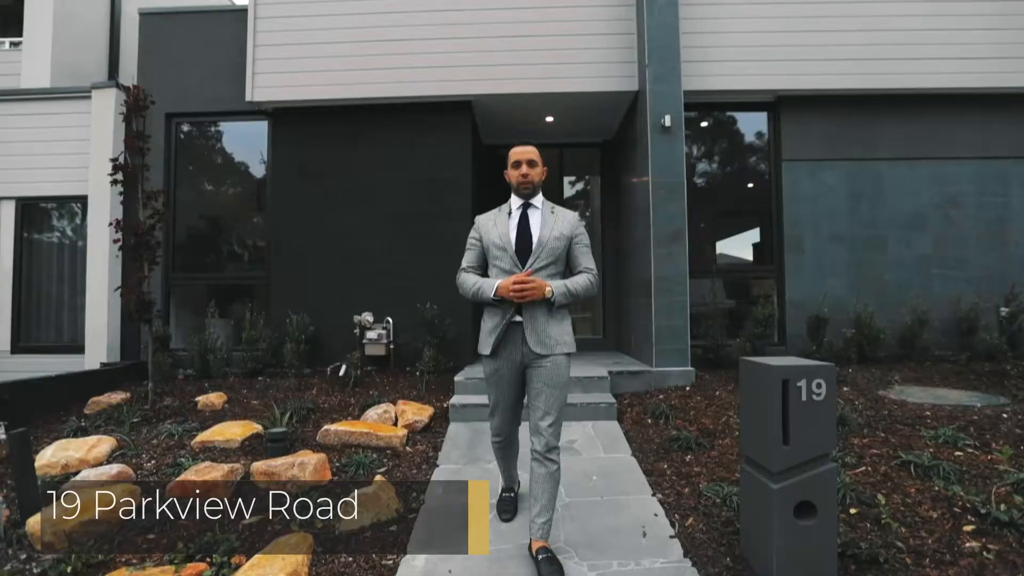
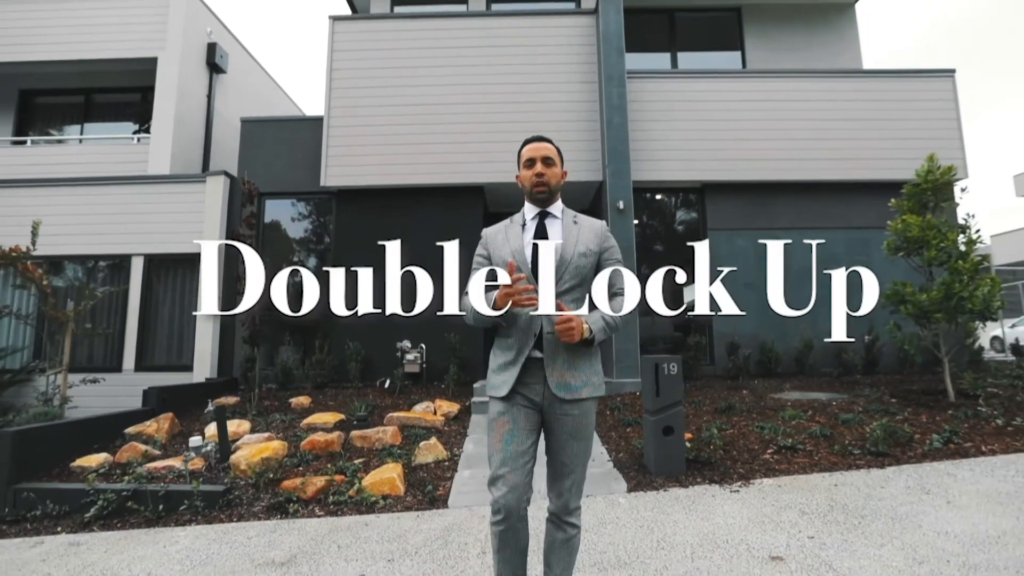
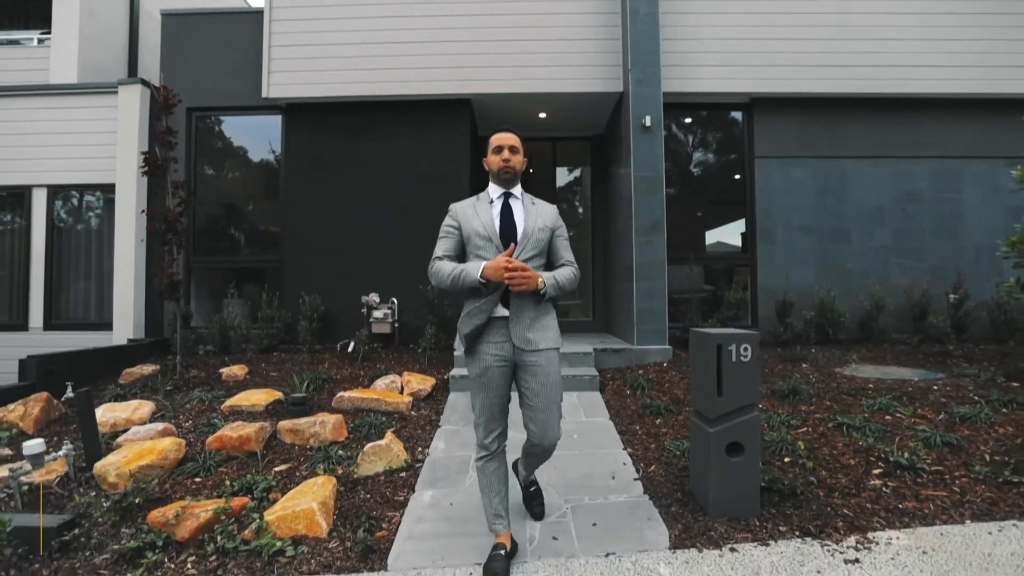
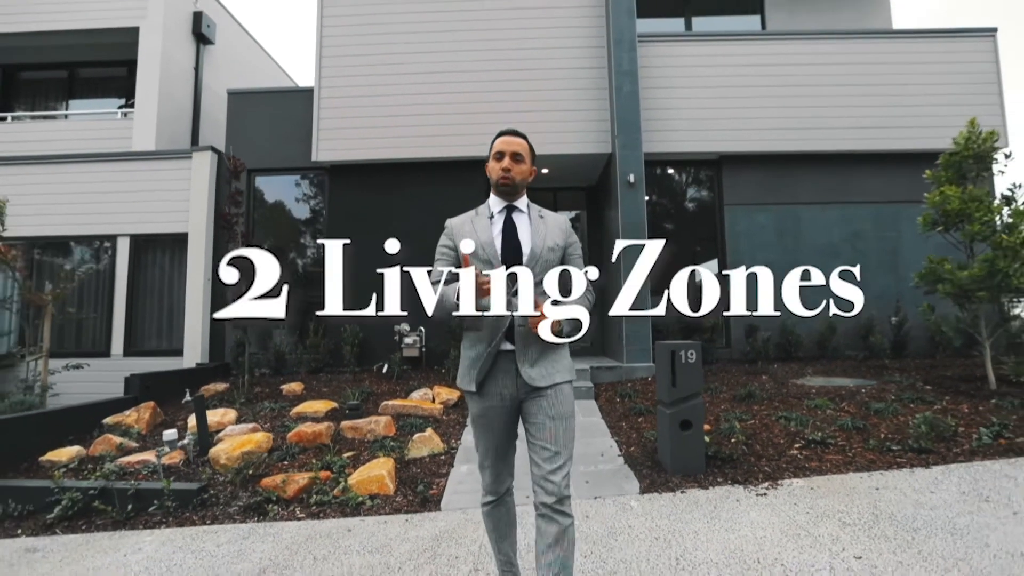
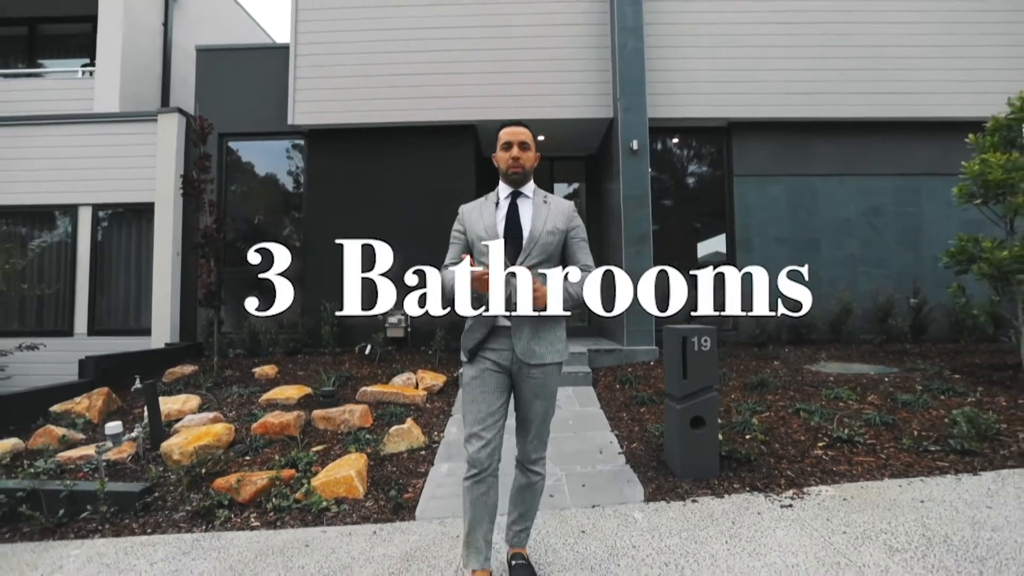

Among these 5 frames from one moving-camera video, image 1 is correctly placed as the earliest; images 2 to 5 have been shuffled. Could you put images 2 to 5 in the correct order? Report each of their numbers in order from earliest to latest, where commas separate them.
3, 5, 4, 2
